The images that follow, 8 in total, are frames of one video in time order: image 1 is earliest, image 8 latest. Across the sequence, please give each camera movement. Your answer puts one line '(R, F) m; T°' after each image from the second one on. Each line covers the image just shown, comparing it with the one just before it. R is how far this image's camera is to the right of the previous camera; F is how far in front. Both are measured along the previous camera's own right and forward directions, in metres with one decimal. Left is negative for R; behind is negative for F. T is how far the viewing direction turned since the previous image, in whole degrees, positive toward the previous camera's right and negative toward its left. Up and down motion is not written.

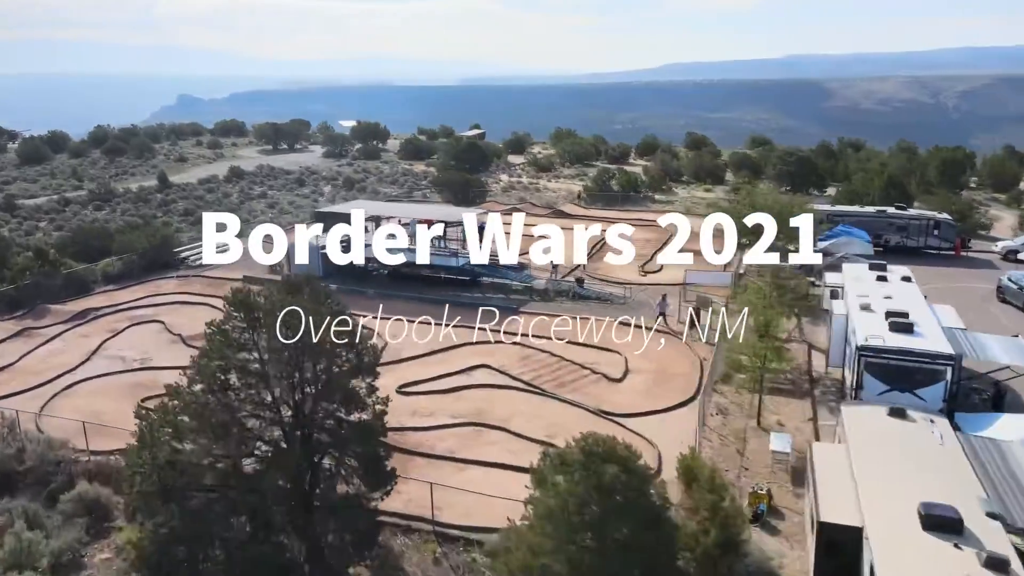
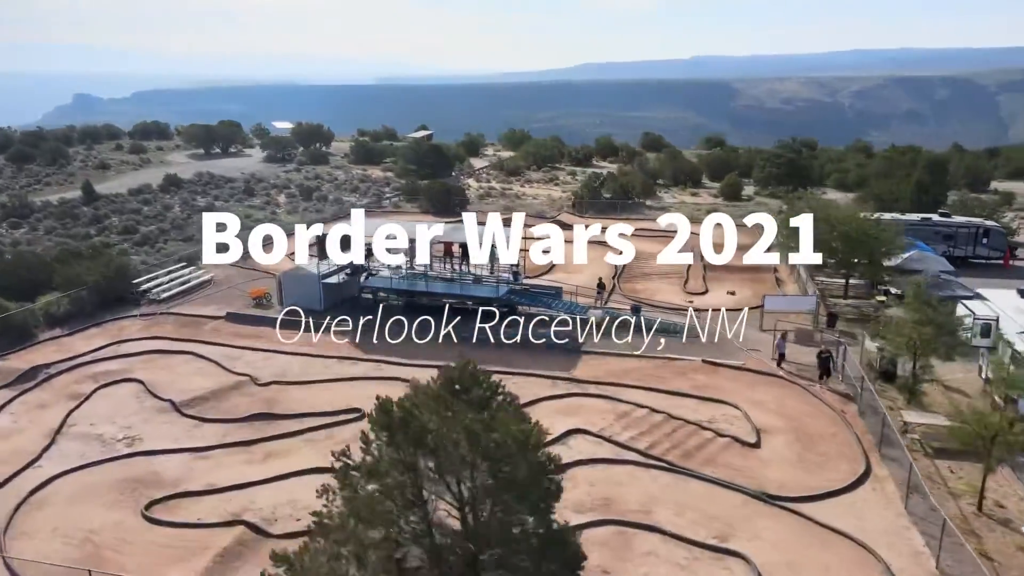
(-4.7, +5.1) m; +6°
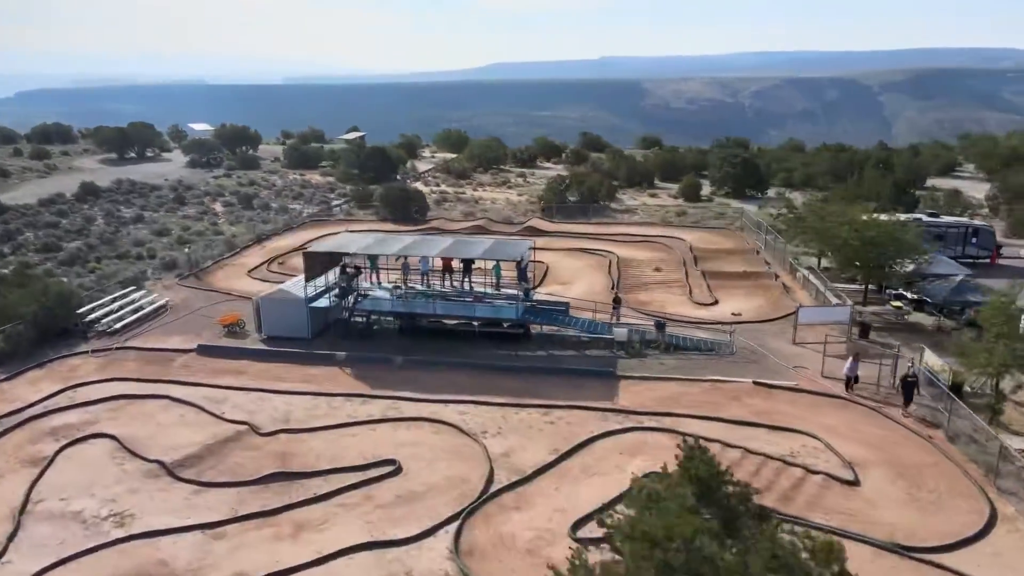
(-3.4, +2.8) m; +6°
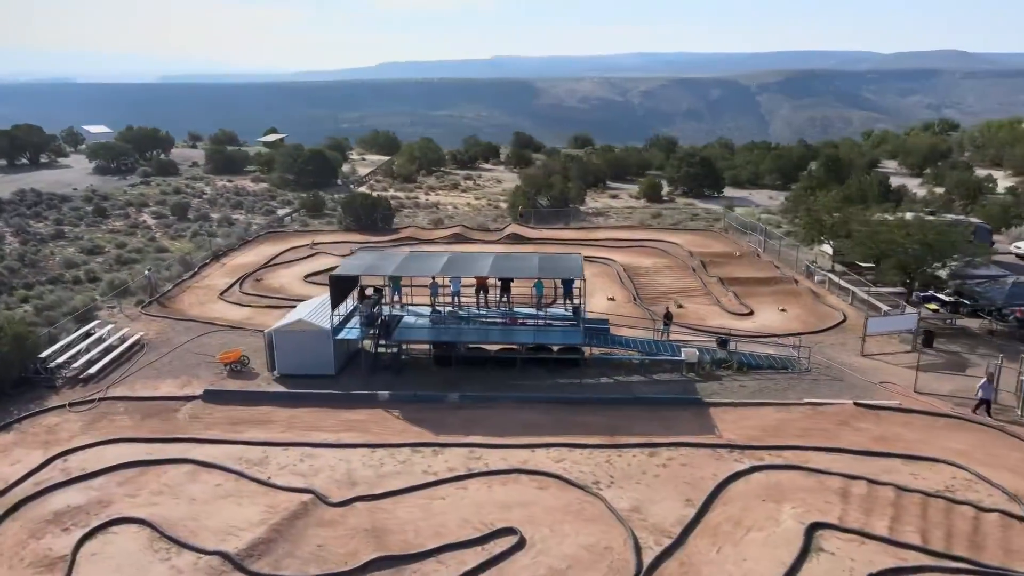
(-4.8, +3.1) m; +8°
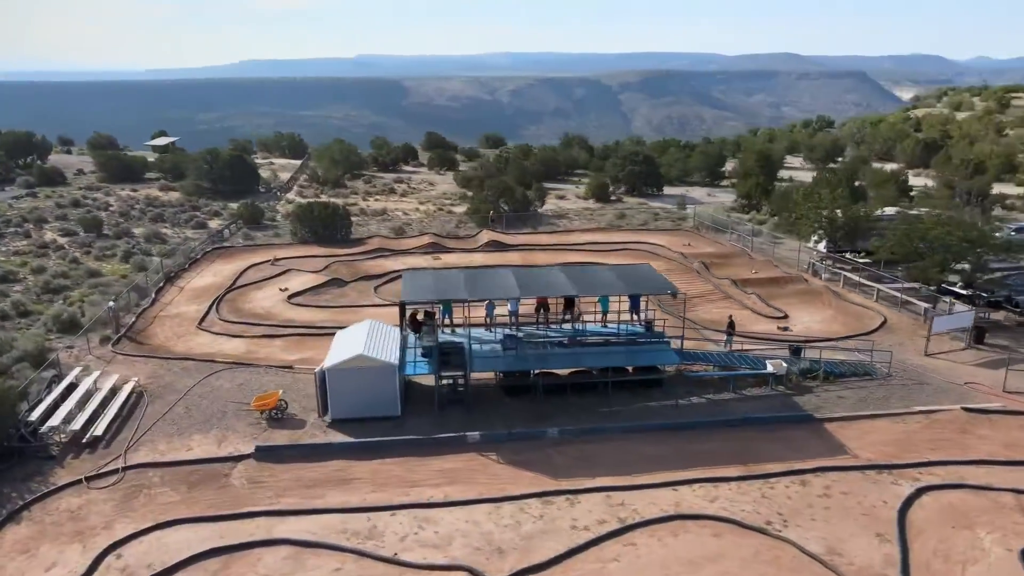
(-5.7, +2.8) m; +10°
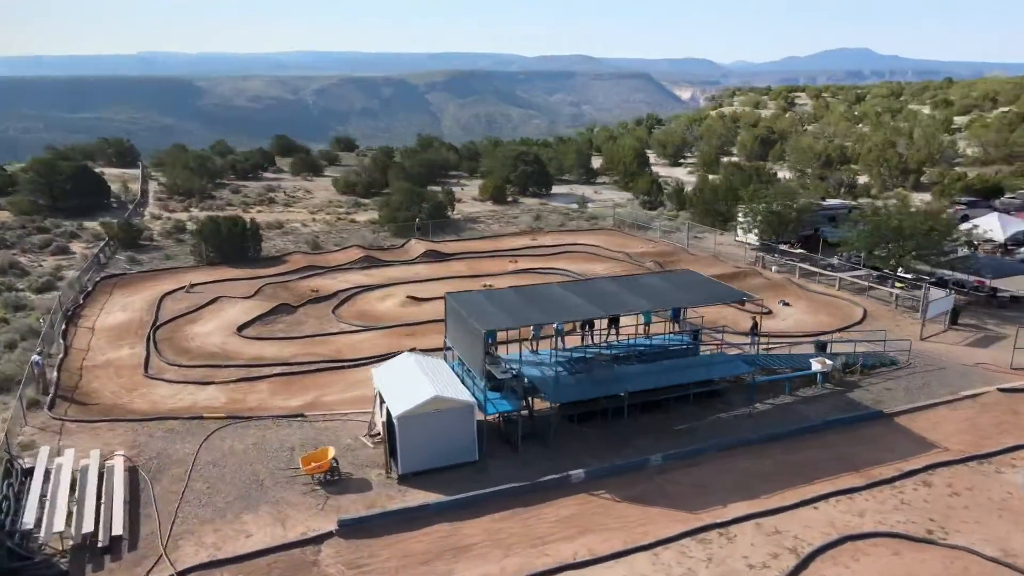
(-6.2, +2.8) m; +14°
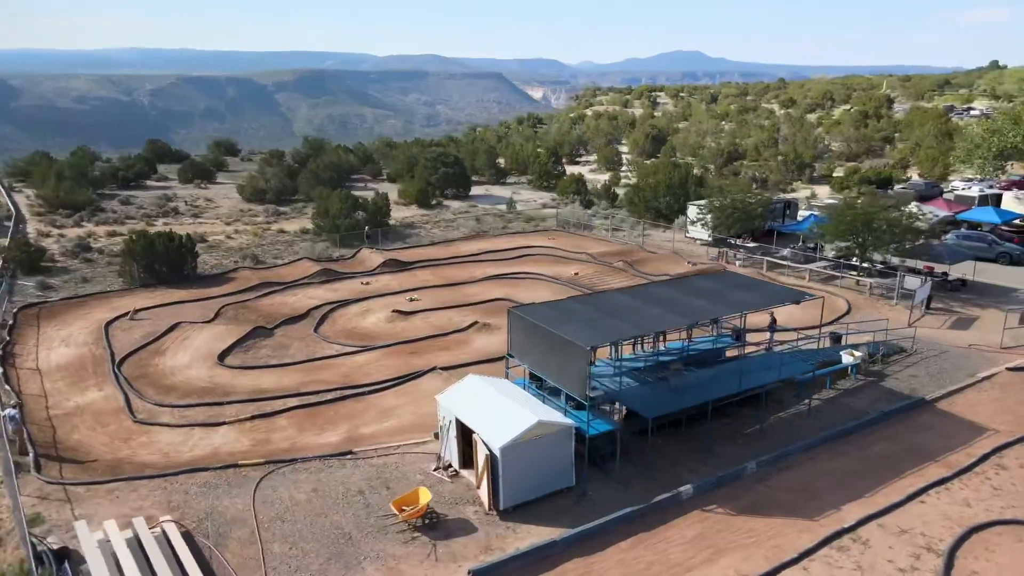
(-4.9, +1.7) m; +10°
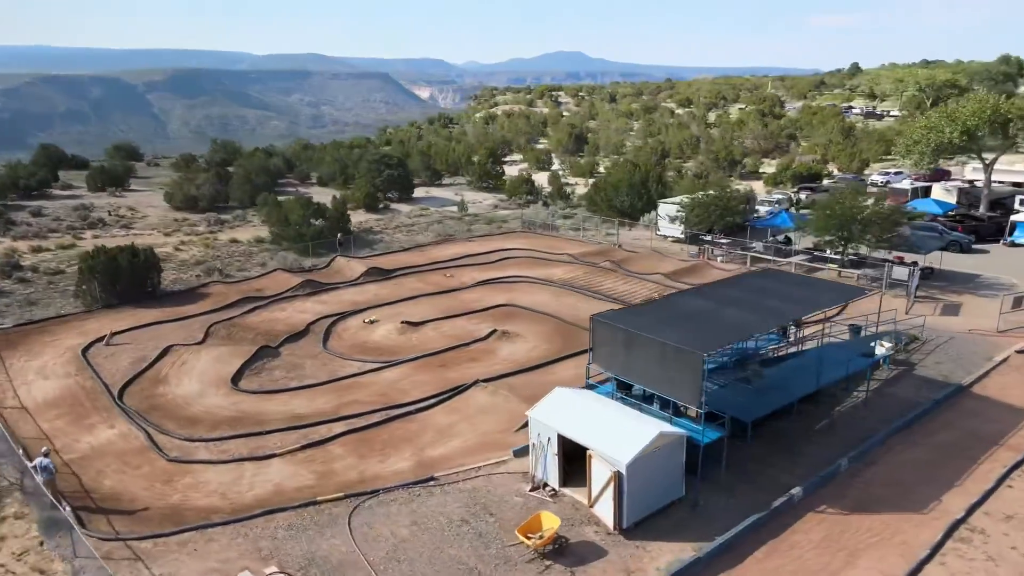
(-4.3, +1.2) m; +8°
